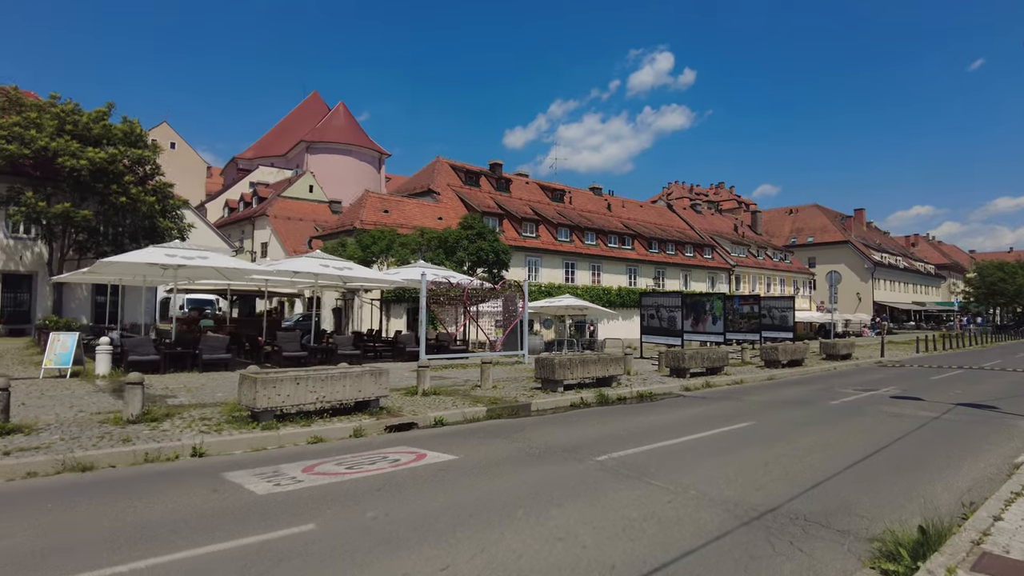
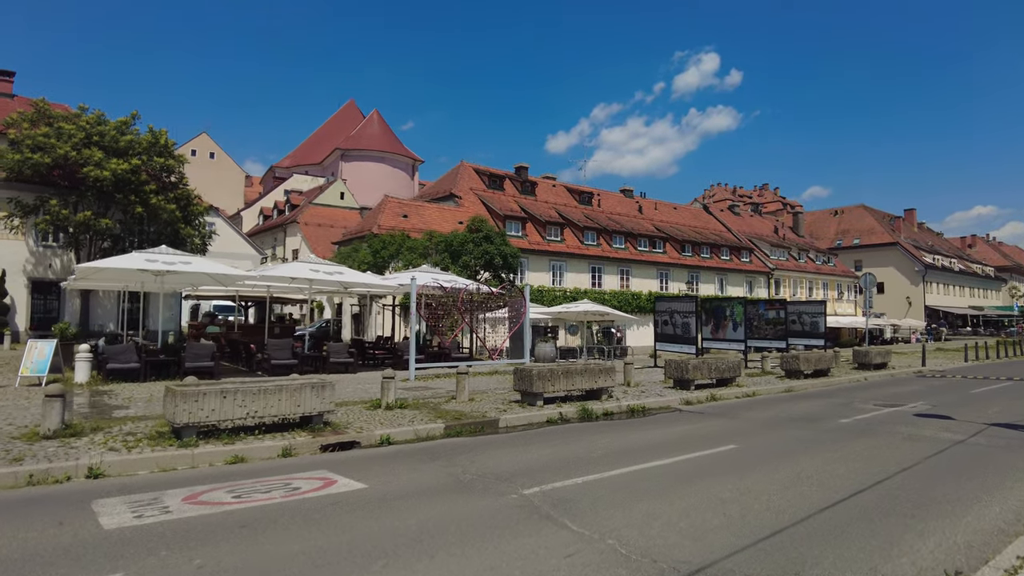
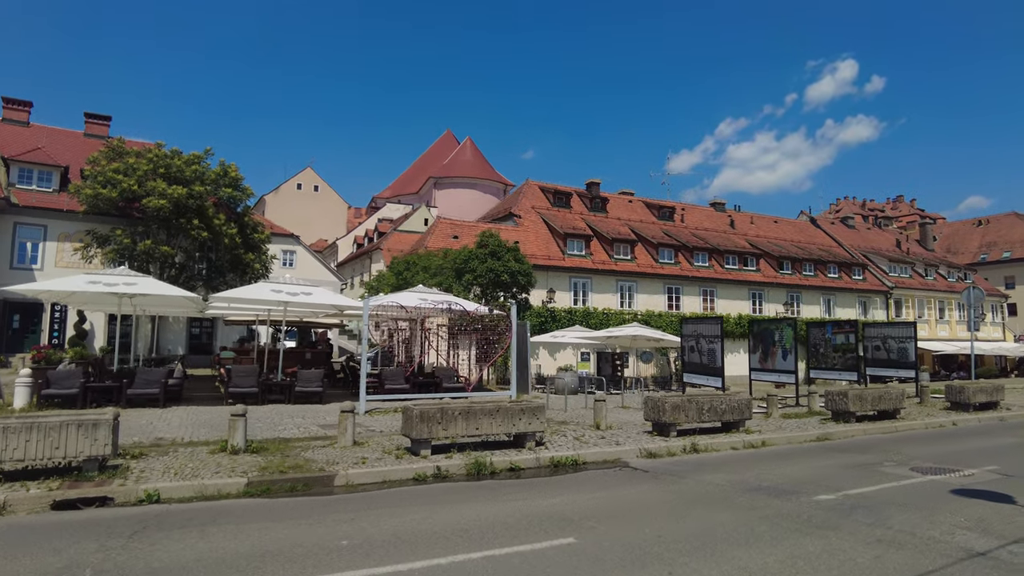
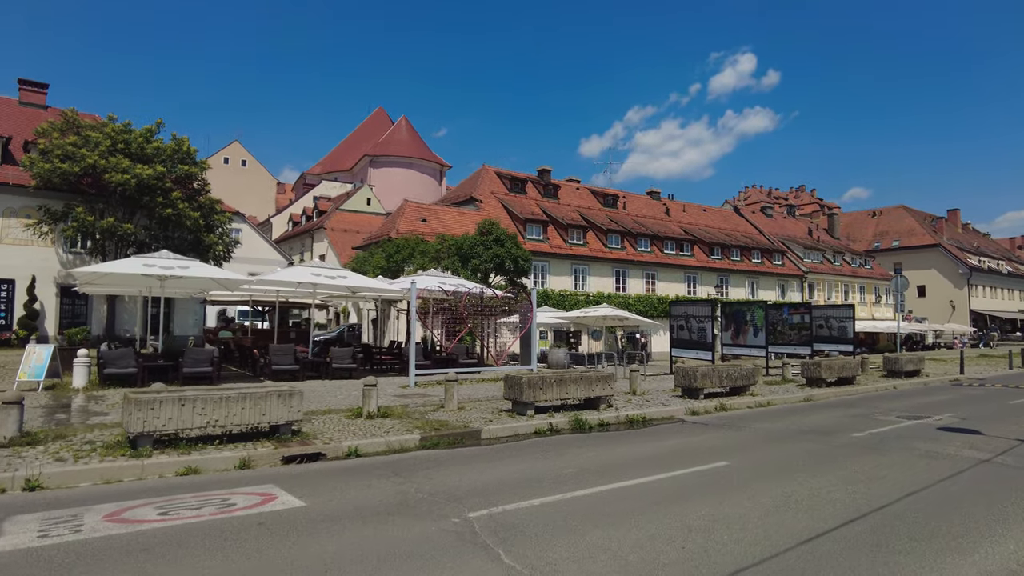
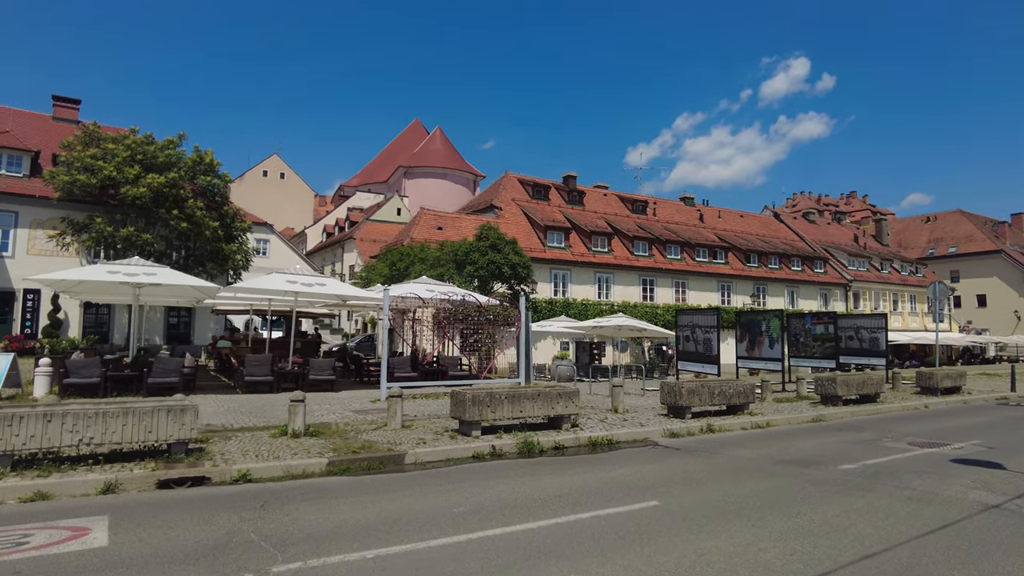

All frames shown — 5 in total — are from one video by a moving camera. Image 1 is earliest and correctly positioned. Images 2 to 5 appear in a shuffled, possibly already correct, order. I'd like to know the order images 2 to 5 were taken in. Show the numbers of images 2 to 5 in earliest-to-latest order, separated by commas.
2, 4, 5, 3
